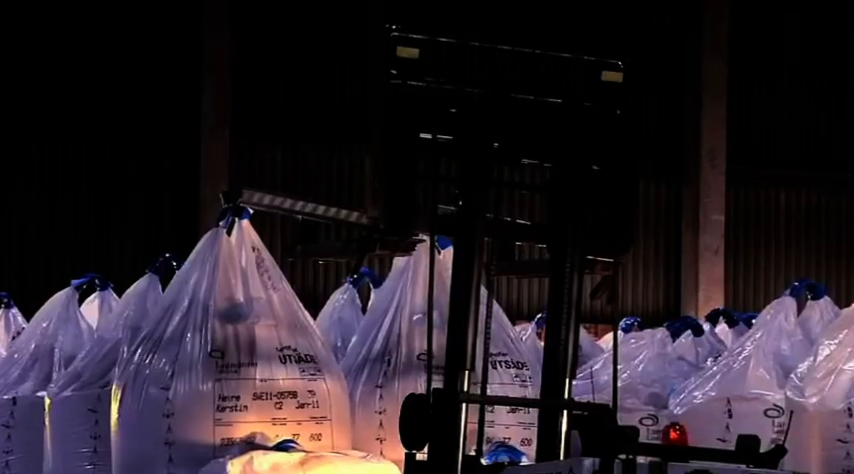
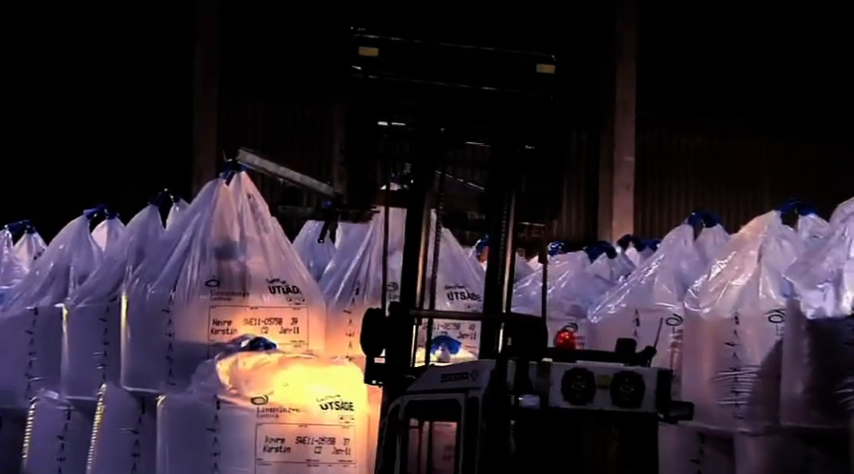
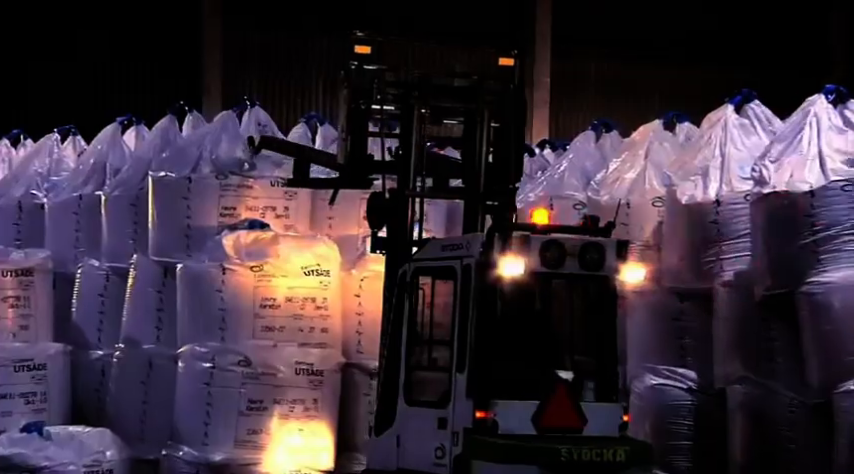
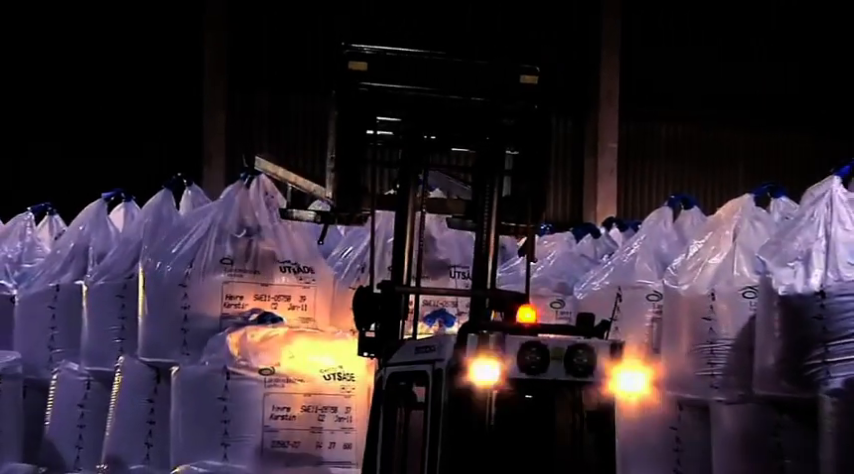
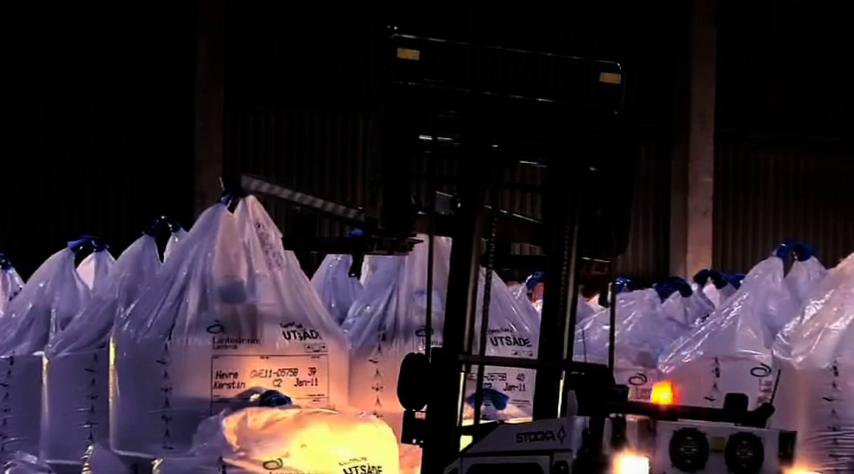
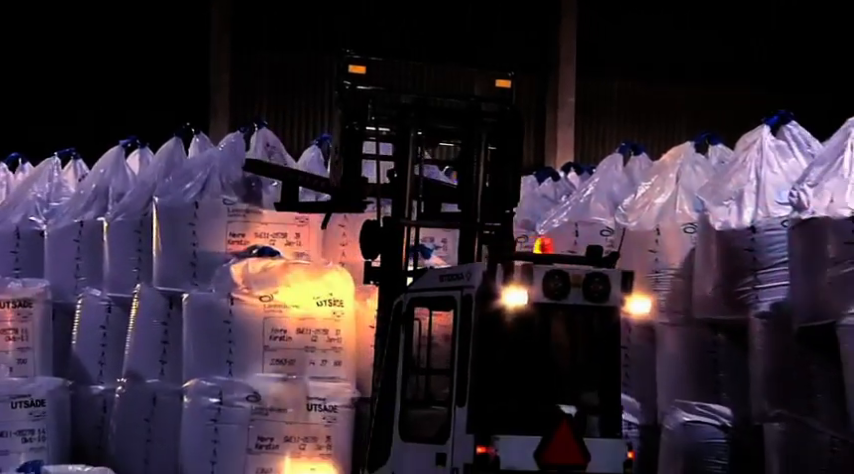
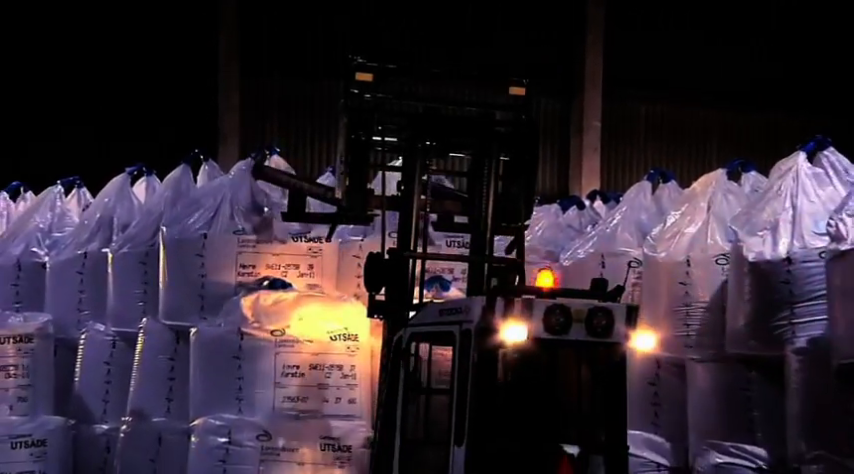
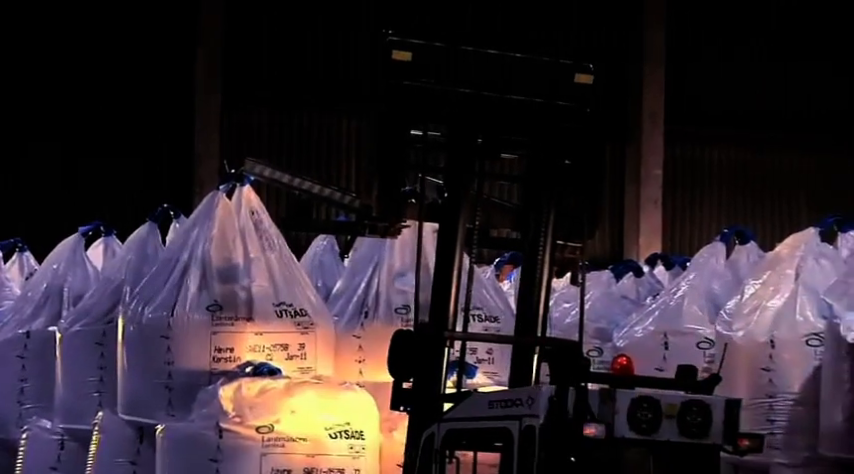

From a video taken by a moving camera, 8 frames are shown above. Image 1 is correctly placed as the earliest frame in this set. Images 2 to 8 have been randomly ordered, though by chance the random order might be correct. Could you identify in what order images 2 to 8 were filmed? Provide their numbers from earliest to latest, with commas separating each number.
5, 8, 2, 4, 7, 6, 3
